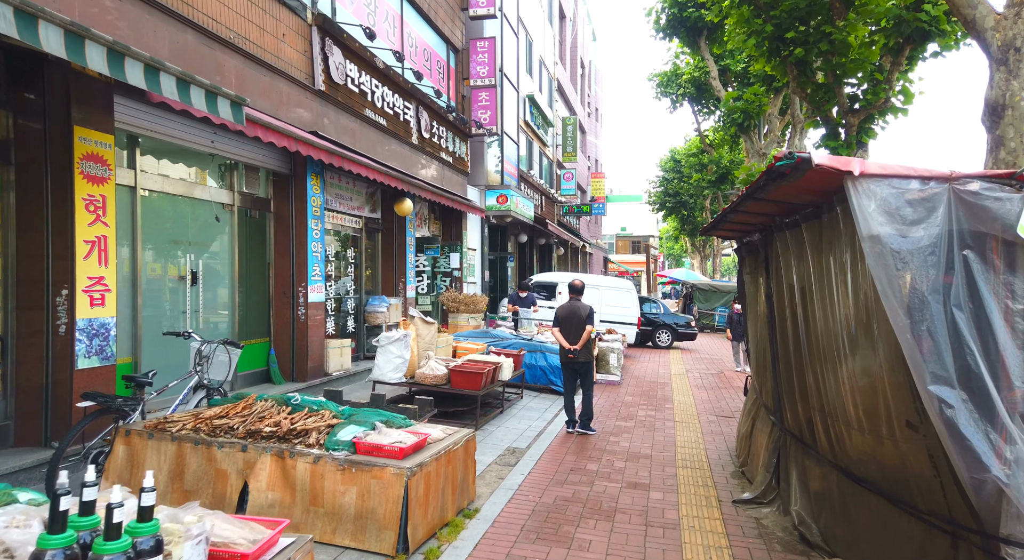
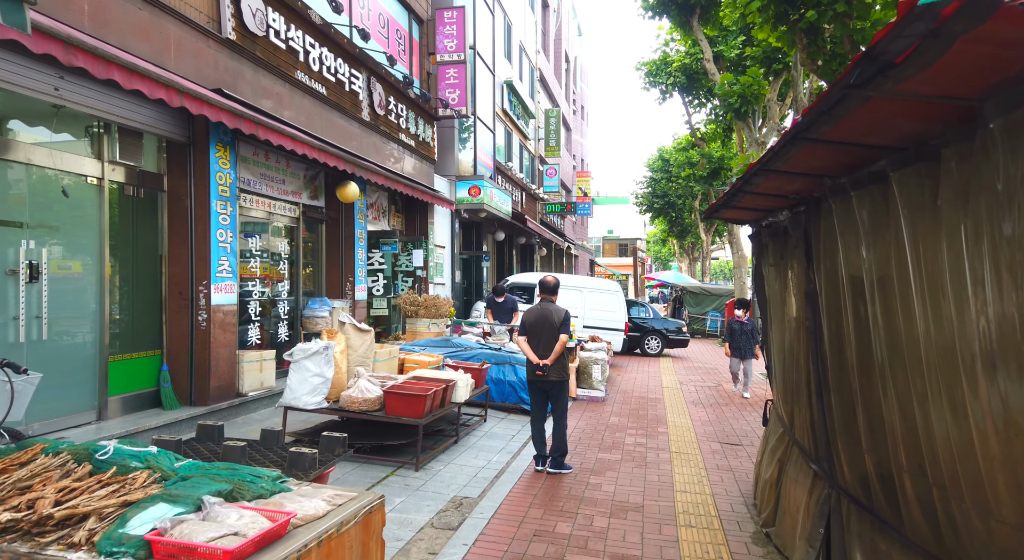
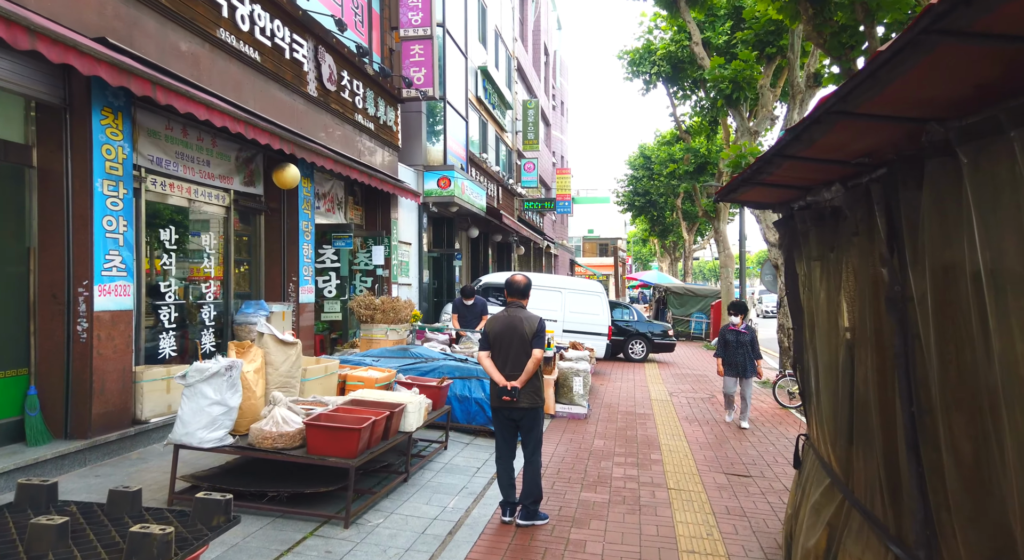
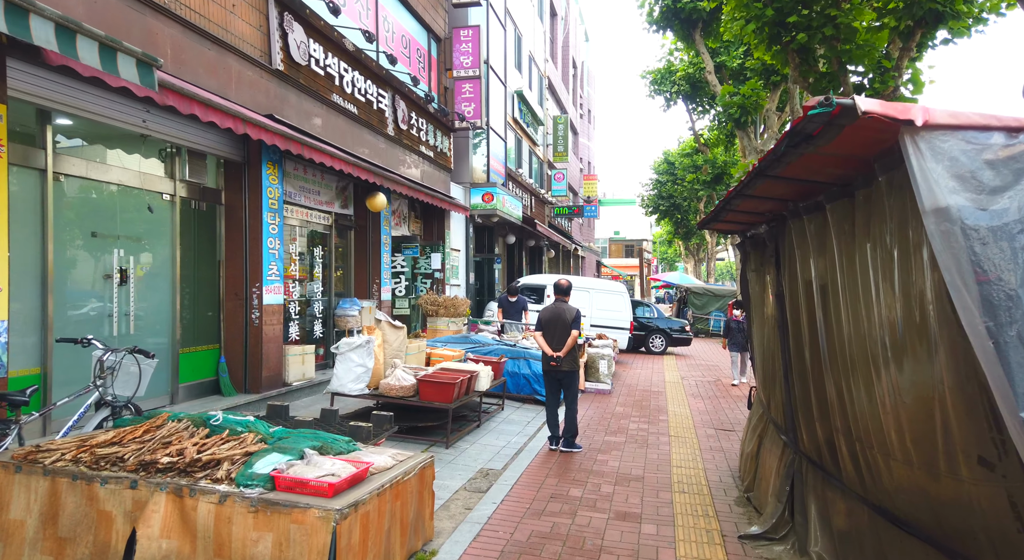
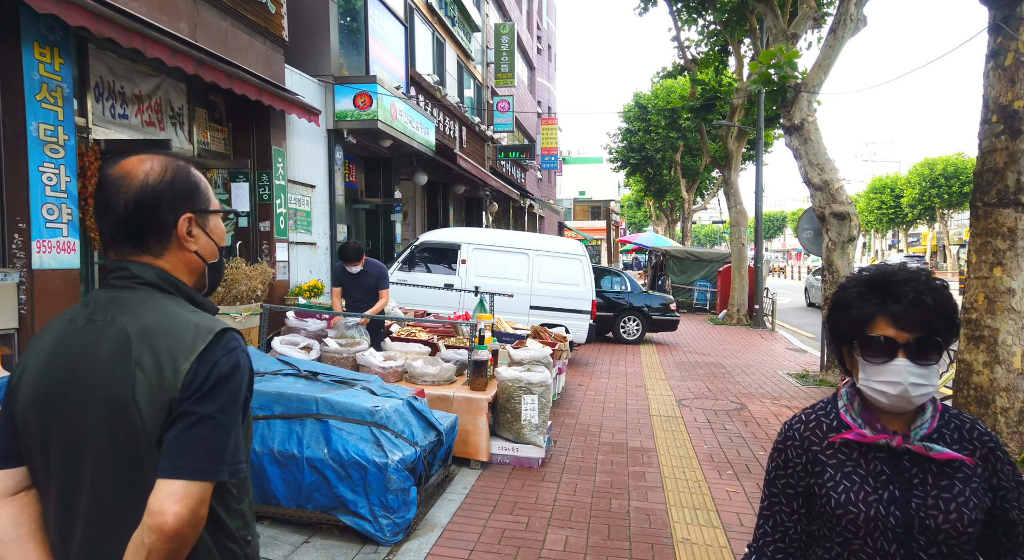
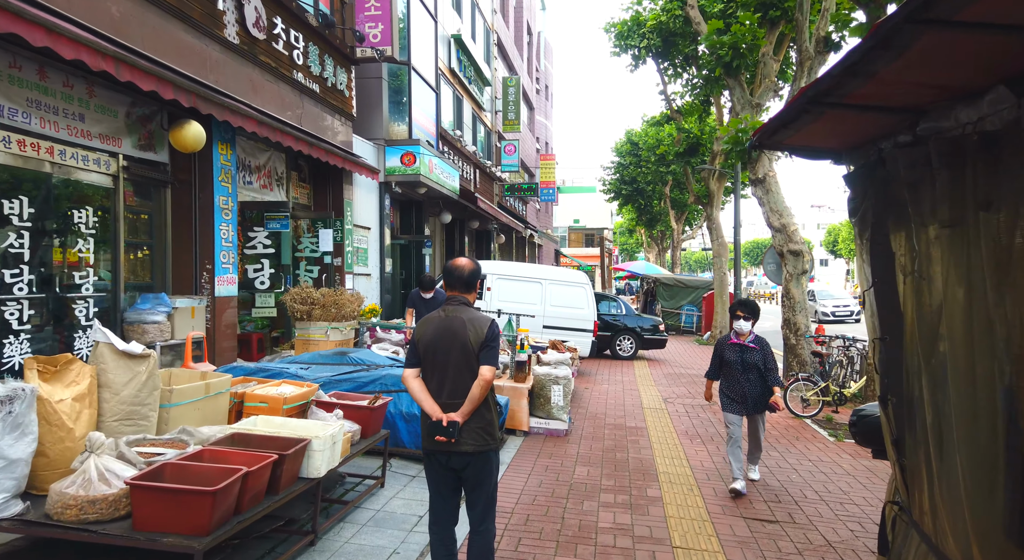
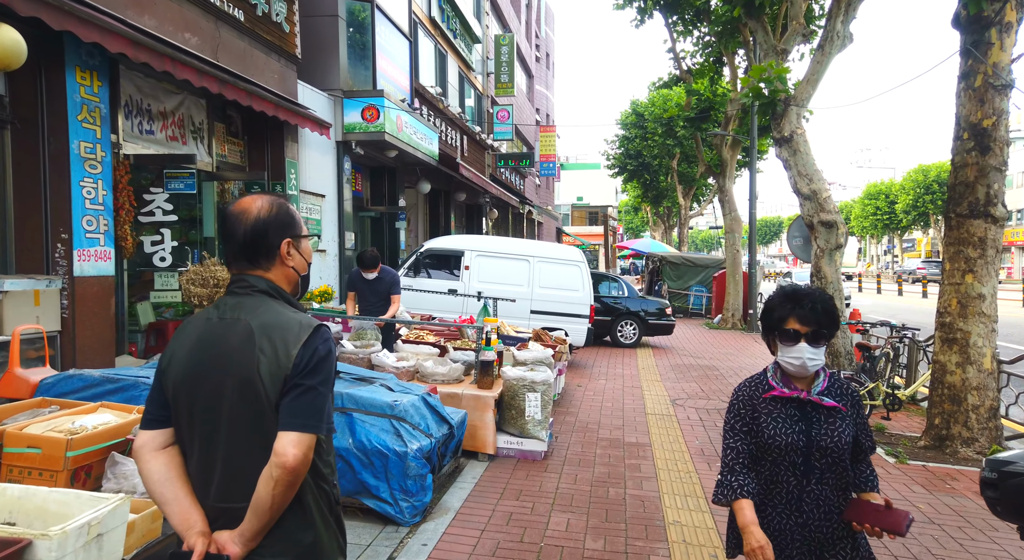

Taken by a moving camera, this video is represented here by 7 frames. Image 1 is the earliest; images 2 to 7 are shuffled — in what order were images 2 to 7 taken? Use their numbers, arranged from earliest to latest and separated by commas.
4, 2, 3, 6, 7, 5
